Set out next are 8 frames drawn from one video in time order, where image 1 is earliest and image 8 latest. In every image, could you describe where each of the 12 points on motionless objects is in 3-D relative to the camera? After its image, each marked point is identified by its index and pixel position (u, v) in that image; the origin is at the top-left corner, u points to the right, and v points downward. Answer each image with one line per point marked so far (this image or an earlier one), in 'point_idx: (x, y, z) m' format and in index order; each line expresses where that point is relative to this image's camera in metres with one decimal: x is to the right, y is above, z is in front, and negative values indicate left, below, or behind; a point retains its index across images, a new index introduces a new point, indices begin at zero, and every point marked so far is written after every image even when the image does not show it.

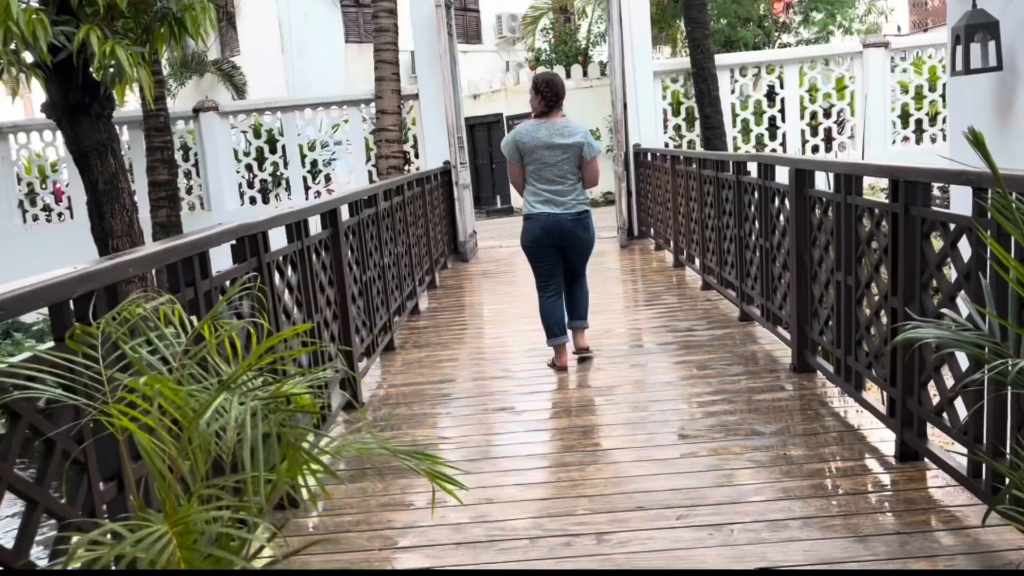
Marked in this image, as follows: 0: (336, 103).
0: (-2.1, +2.2, +10.1) m
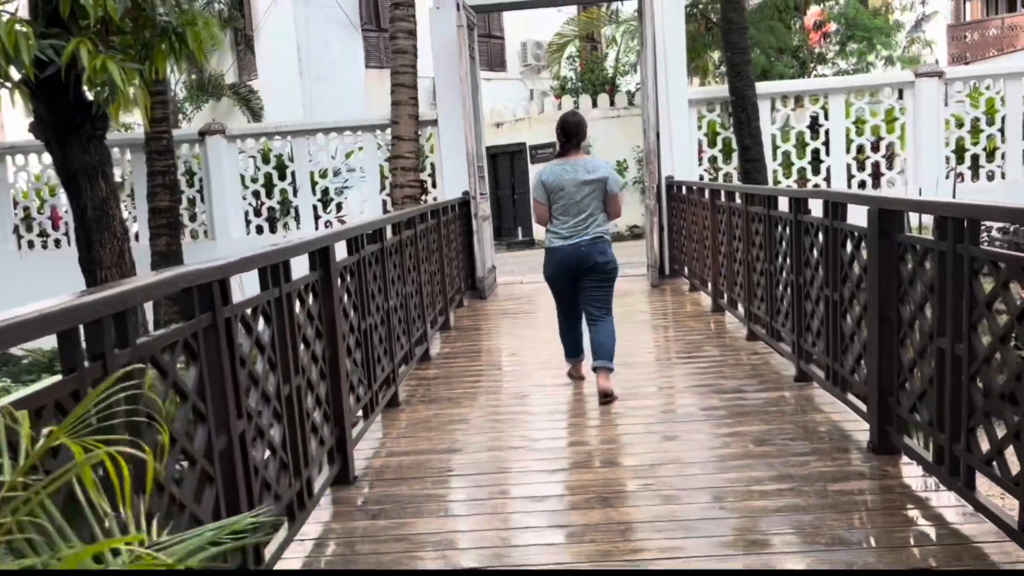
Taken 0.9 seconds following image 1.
0: (-1.8, +1.8, +9.5) m
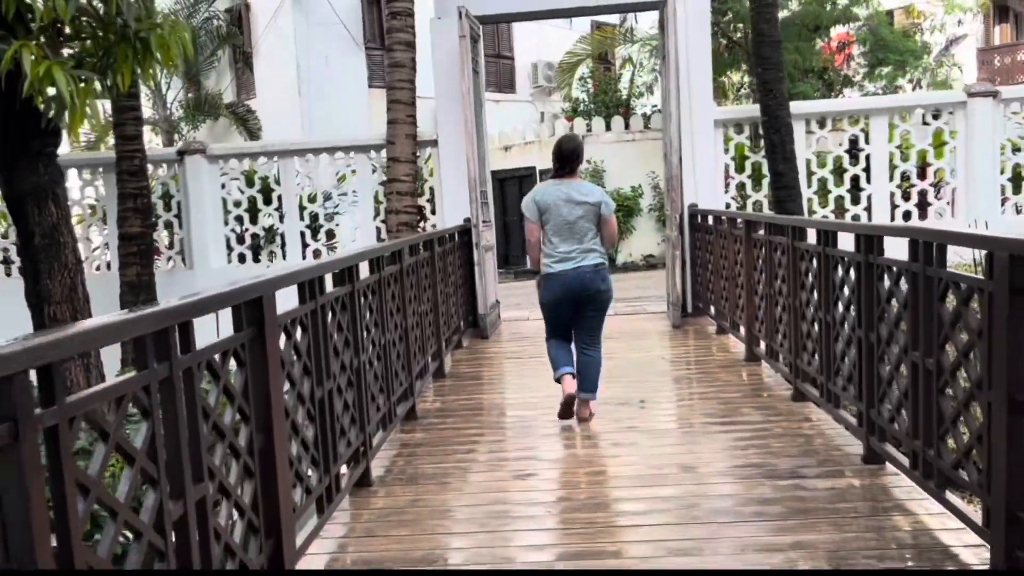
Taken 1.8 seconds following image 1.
0: (-1.7, +1.4, +8.7) m
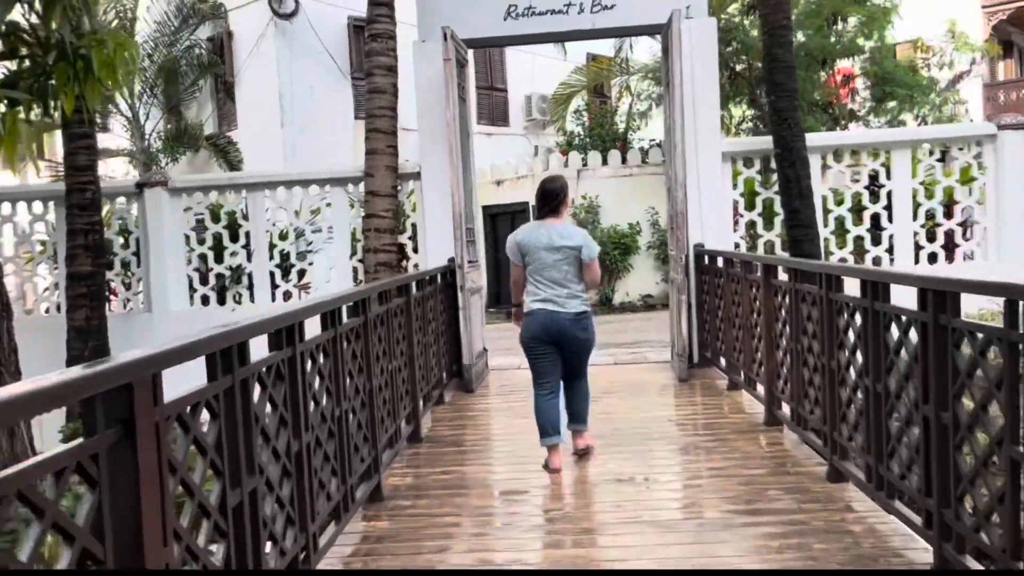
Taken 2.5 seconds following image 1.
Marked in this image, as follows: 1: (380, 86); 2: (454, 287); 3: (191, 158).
0: (-1.8, +1.0, +8.0) m
1: (-1.2, +1.8, +7.6) m
2: (-0.5, 0.0, +7.5) m
3: (-5.9, +2.4, +15.9) m
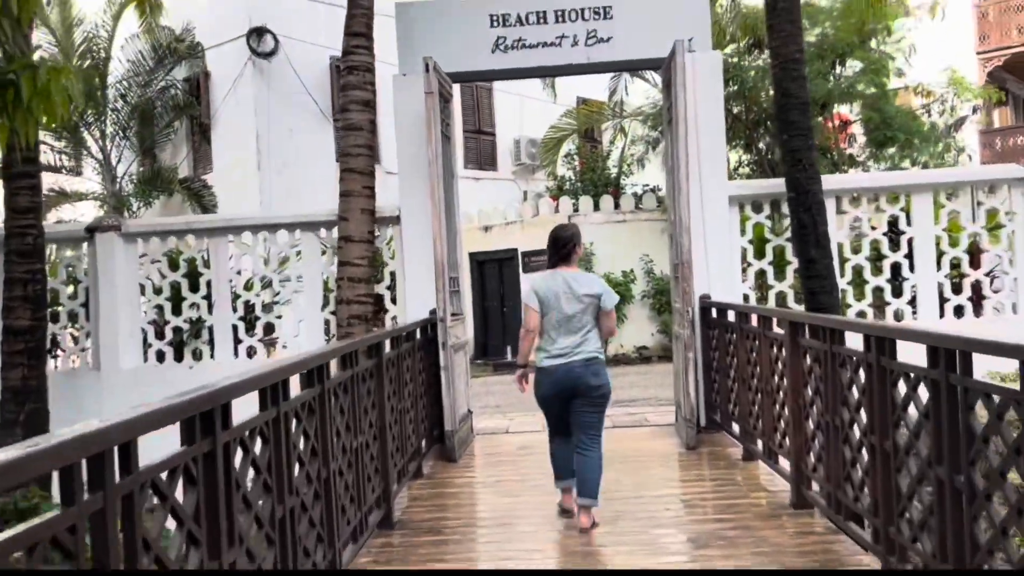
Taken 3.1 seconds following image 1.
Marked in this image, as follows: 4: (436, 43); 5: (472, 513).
0: (-1.9, +0.5, +7.3) m
1: (-1.3, +1.4, +7.0) m
2: (-0.6, -0.4, +6.8) m
3: (-6.2, +1.5, +15.2) m
4: (-0.6, +2.0, +7.1) m
5: (-0.2, -1.3, +5.0) m
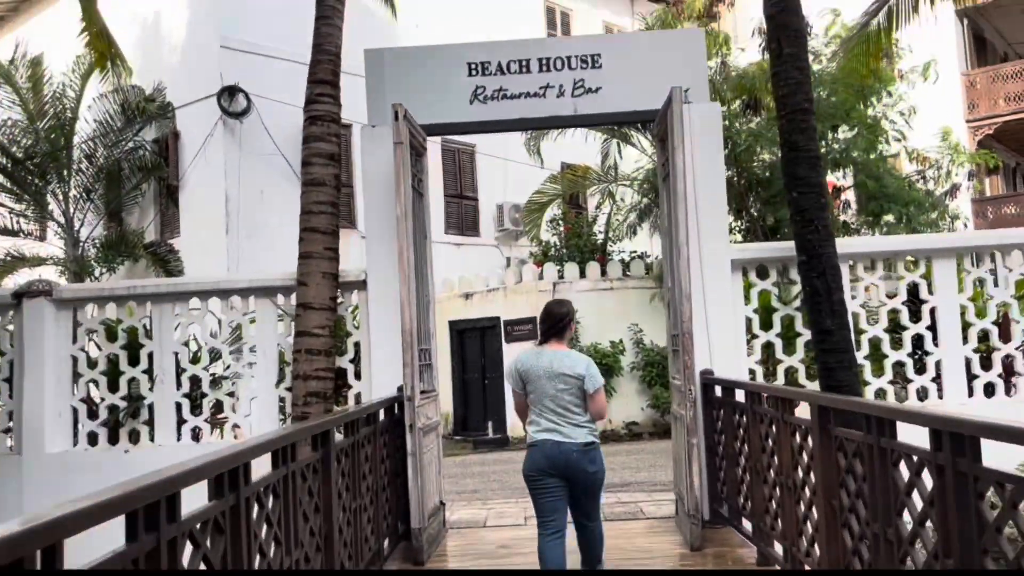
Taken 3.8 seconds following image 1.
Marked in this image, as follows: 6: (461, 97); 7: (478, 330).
0: (-2.1, 0.0, +6.5) m
1: (-1.4, +0.8, +6.3) m
2: (-0.8, -0.9, +5.9) m
3: (-6.5, +0.3, +14.4) m
4: (-0.8, +1.5, +6.4) m
5: (-0.4, -1.7, +4.2) m
6: (-0.4, +1.4, +6.4) m
7: (-0.5, -0.7, +13.6) m
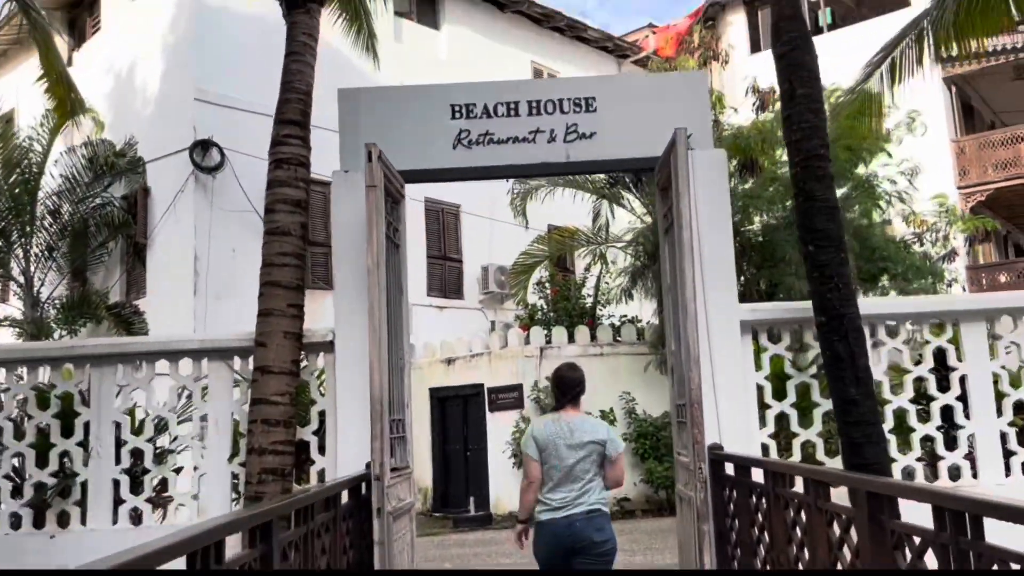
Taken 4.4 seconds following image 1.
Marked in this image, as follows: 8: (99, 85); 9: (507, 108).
0: (-2.2, -0.5, +5.8) m
1: (-1.5, +0.4, +5.7) m
2: (-0.9, -1.3, +5.2) m
3: (-6.7, -0.7, +13.6) m
4: (-0.9, +1.0, +5.9) m
5: (-0.4, -1.9, +3.4) m
6: (-0.5, +1.0, +5.9) m
7: (-0.8, -1.7, +12.9) m
8: (-6.8, +3.3, +14.1) m
9: (0.0, +1.2, +5.9) m
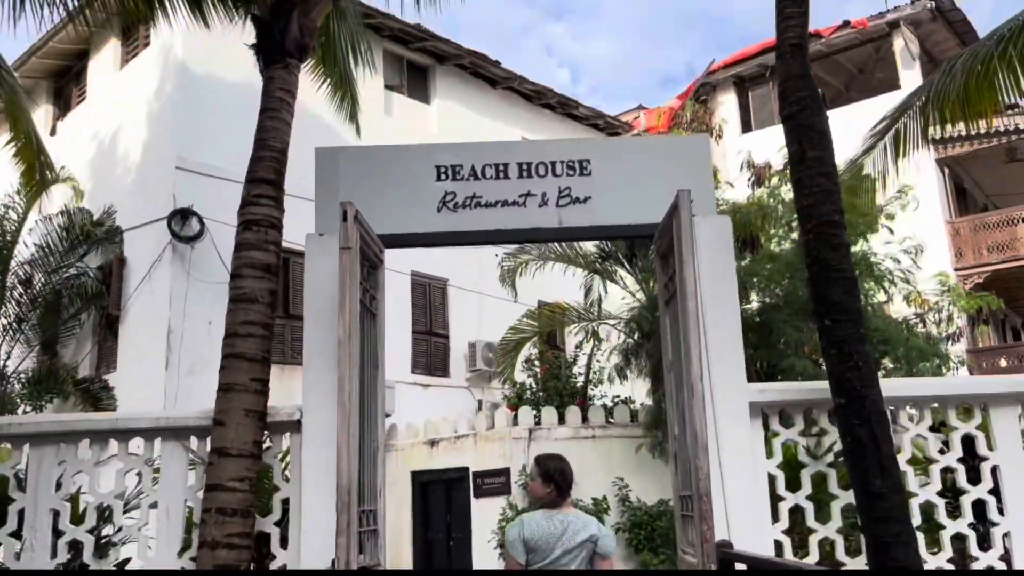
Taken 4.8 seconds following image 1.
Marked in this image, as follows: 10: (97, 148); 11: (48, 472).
0: (-2.3, -0.9, +5.3) m
1: (-1.6, 0.0, +5.2) m
2: (-0.9, -1.7, +4.6) m
3: (-6.9, -1.8, +12.9) m
4: (-0.9, +0.6, +5.5) m
5: (-0.5, -2.2, +2.7) m
6: (-0.5, +0.5, +5.5) m
7: (-1.0, -2.8, +12.2) m
8: (-6.9, +2.2, +13.8) m
9: (-0.1, +0.8, +5.5) m
10: (-6.5, +2.2, +13.4) m
11: (-2.8, -1.1, +5.2) m
